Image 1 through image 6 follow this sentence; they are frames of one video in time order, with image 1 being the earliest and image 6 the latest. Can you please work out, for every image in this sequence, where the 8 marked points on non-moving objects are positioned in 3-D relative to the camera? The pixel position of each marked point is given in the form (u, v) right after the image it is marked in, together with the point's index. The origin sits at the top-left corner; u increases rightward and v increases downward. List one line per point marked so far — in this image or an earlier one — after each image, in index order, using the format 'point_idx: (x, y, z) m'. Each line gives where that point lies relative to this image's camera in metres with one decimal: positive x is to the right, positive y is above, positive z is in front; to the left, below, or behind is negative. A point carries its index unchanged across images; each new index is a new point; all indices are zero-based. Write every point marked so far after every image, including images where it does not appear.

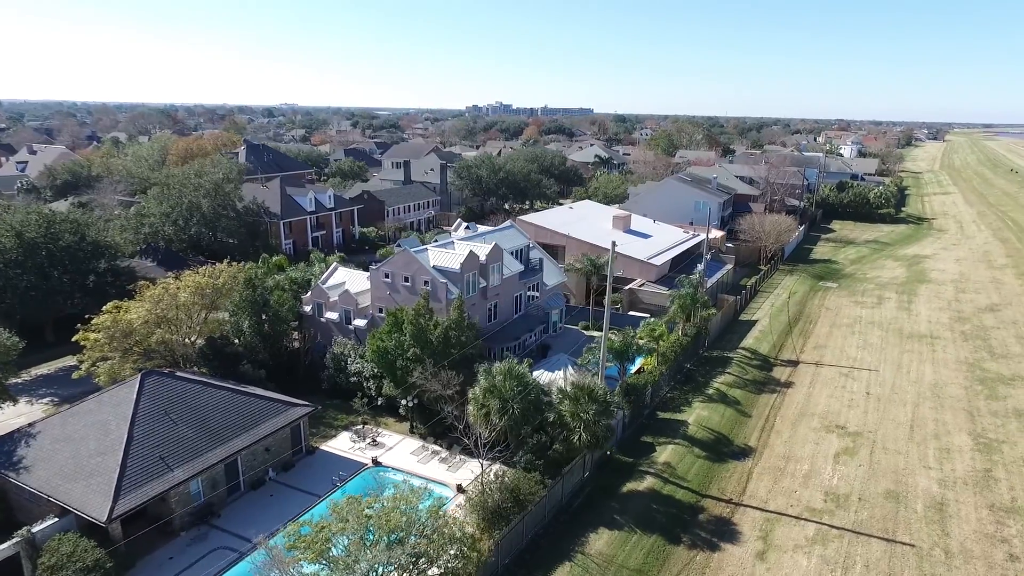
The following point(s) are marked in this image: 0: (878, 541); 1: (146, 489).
0: (+12.4, -8.5, +20.0) m
1: (-11.4, -6.3, +18.6) m
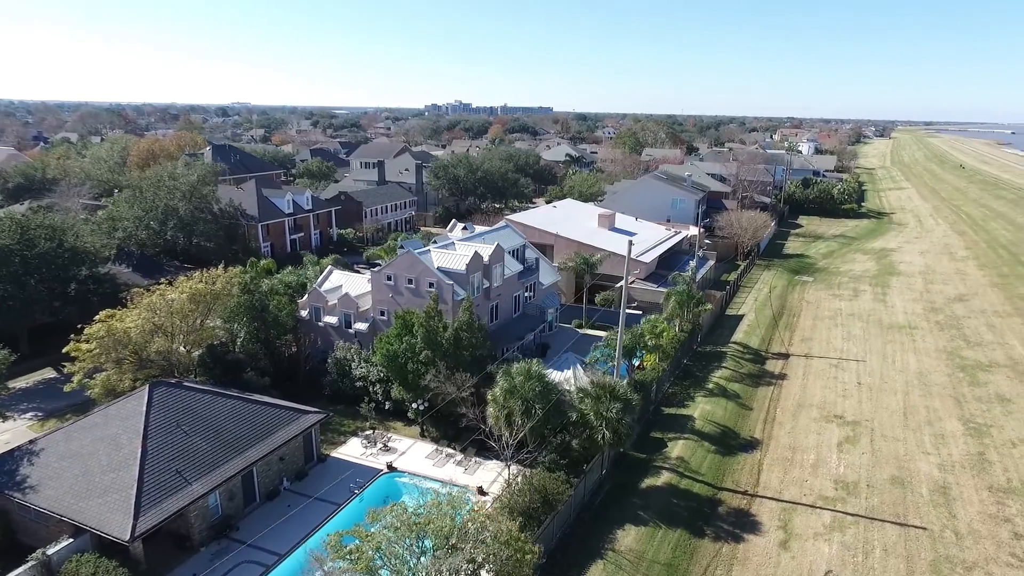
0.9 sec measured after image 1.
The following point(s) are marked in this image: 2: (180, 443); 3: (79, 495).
0: (+13.3, -8.3, +20.7) m
1: (-10.4, -6.5, +17.9) m
2: (-11.1, -5.2, +19.8) m
3: (-13.1, -6.3, +18.0) m
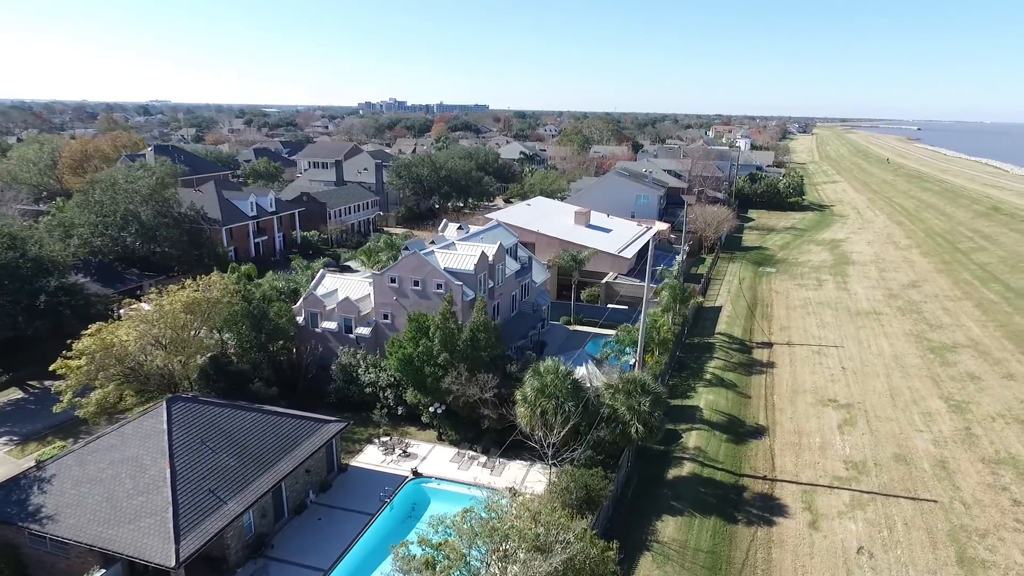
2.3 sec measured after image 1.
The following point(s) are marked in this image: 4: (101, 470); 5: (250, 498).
0: (+14.6, -7.9, +22.0) m
1: (-8.7, -6.8, +17.0) m
2: (-9.6, -5.5, +18.8) m
3: (-11.5, -6.6, +16.8) m
4: (-12.6, -5.6, +18.2) m
5: (-8.1, -6.5, +18.4) m
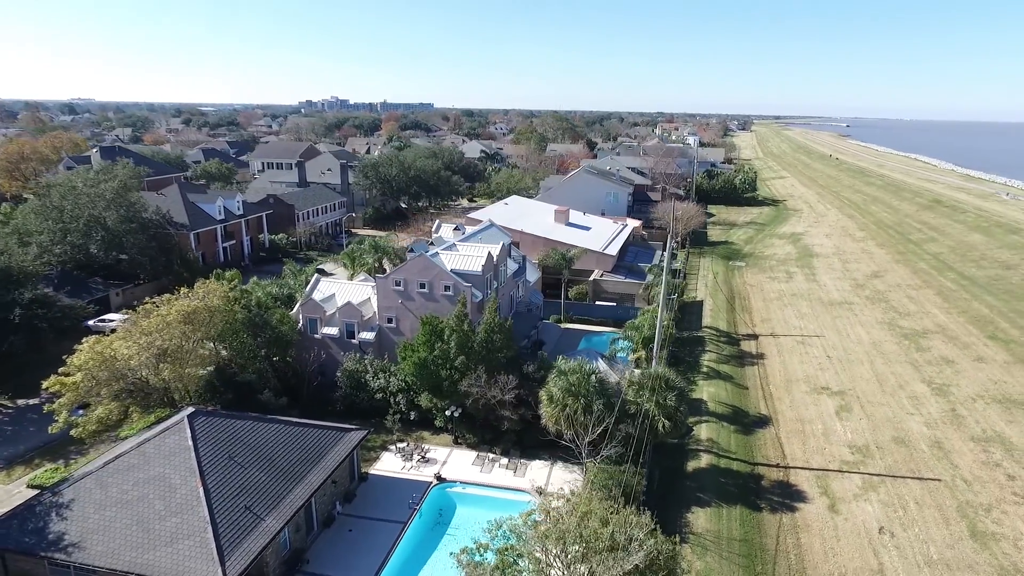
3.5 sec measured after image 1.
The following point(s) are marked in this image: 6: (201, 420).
0: (+15.7, -7.5, +23.2) m
1: (-7.2, -7.0, +16.3) m
2: (-8.3, -5.7, +18.0) m
3: (-10.0, -6.9, +15.9) m
4: (-11.2, -5.9, +17.2) m
5: (-6.8, -6.7, +17.8) m
6: (-10.1, -4.3, +19.2) m
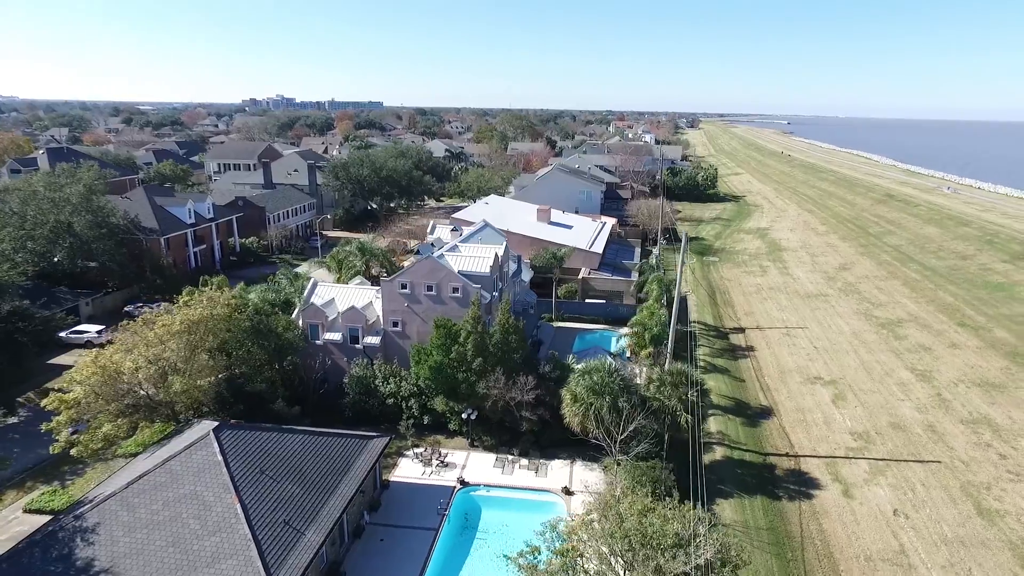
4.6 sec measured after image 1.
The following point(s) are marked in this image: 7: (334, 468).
0: (+16.5, -7.2, +24.3) m
1: (-5.8, -7.2, +15.8) m
2: (-7.0, -6.0, +17.5) m
3: (-8.5, -7.2, +15.2) m
4: (-9.9, -6.2, +16.4) m
5: (-5.4, -6.9, +17.3) m
6: (-8.9, -4.6, +18.5) m
7: (-5.9, -5.9, +19.6) m
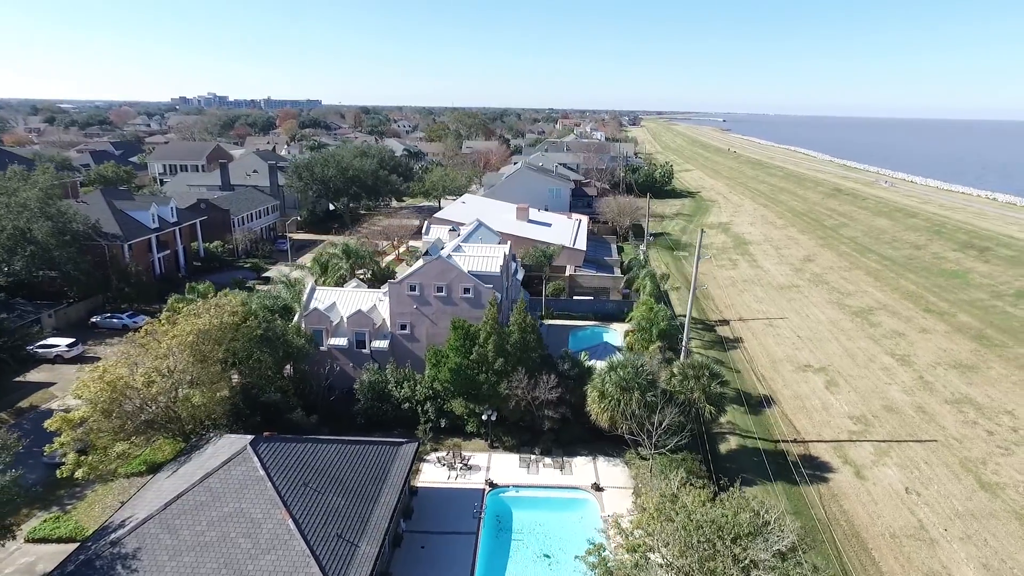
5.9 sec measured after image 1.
0: (+17.5, -6.7, +25.7) m
1: (-4.1, -7.4, +15.4) m
2: (-5.5, -6.1, +16.9) m
3: (-6.7, -7.4, +14.6) m
4: (-8.2, -6.4, +15.6) m
5: (-3.9, -7.1, +16.9) m
6: (-7.5, -4.8, +17.8) m
7: (-4.5, -6.1, +19.2) m
